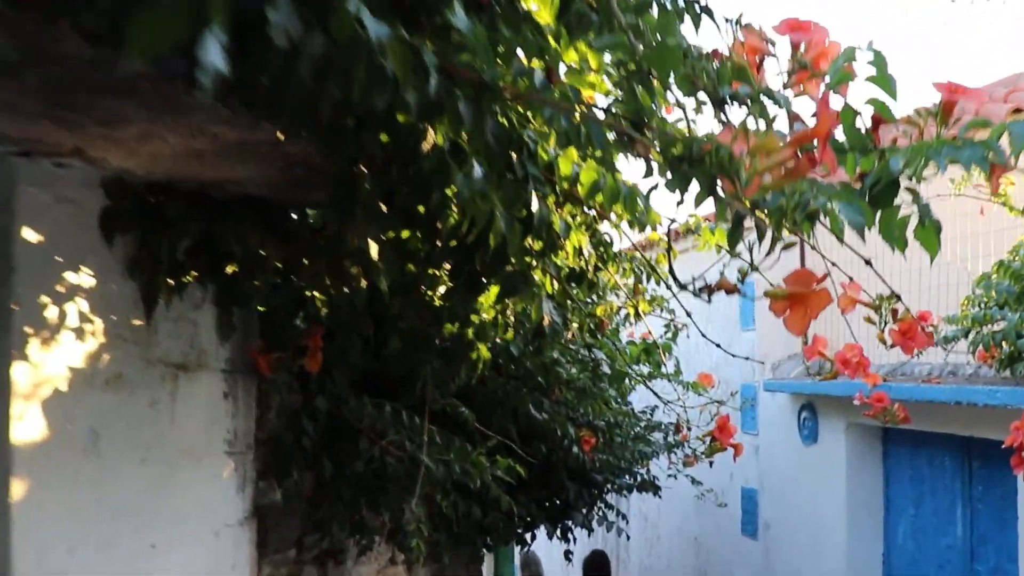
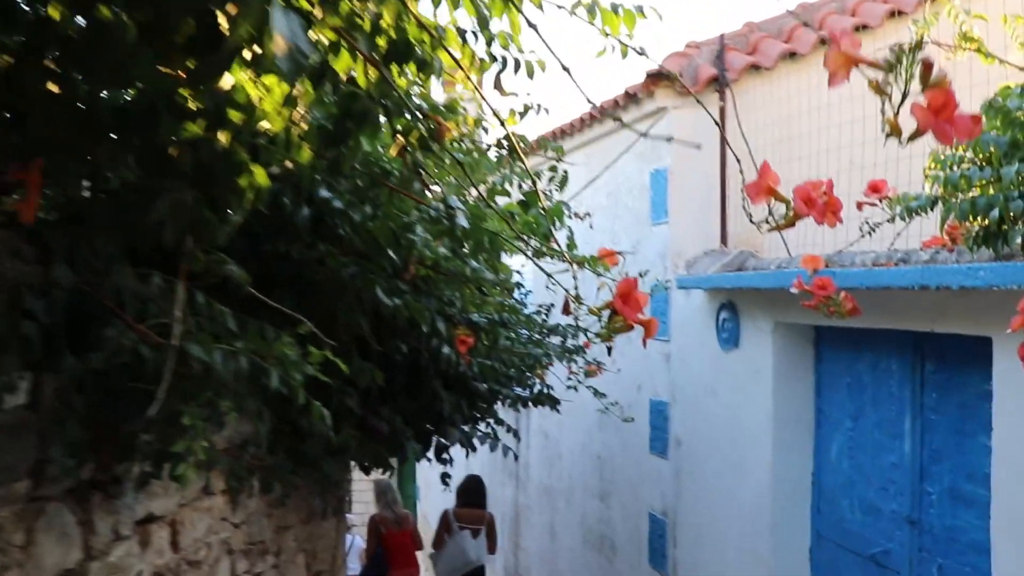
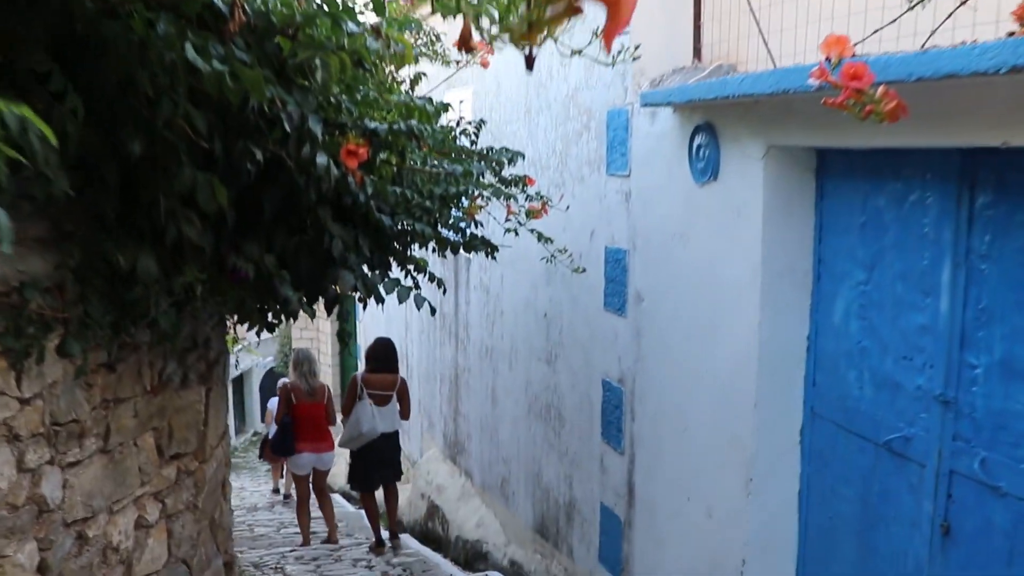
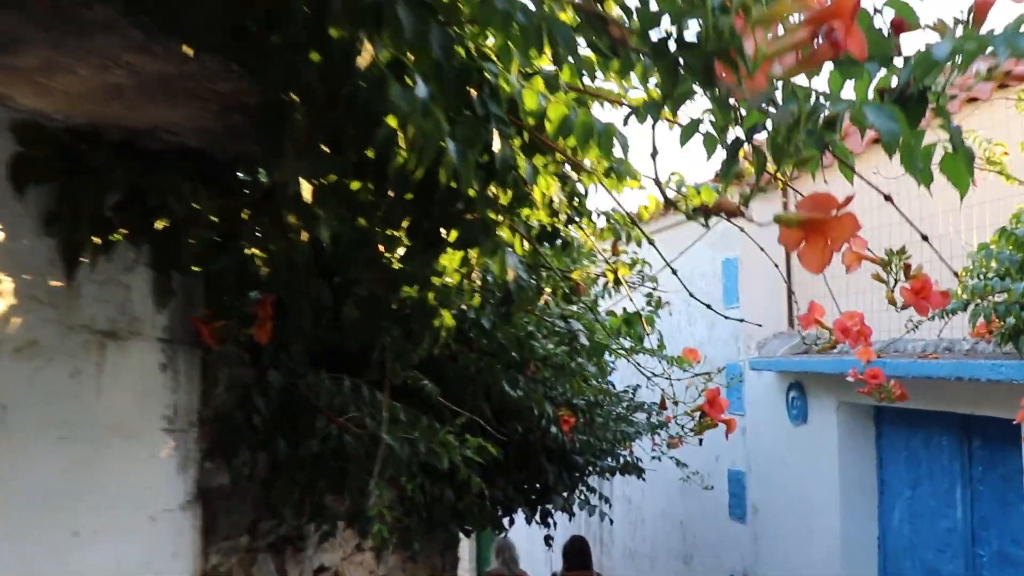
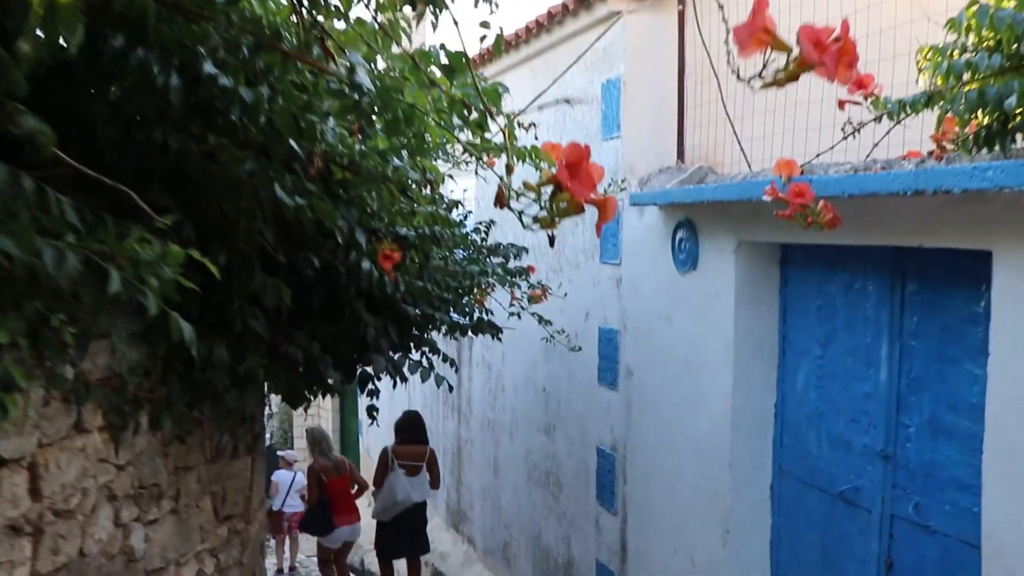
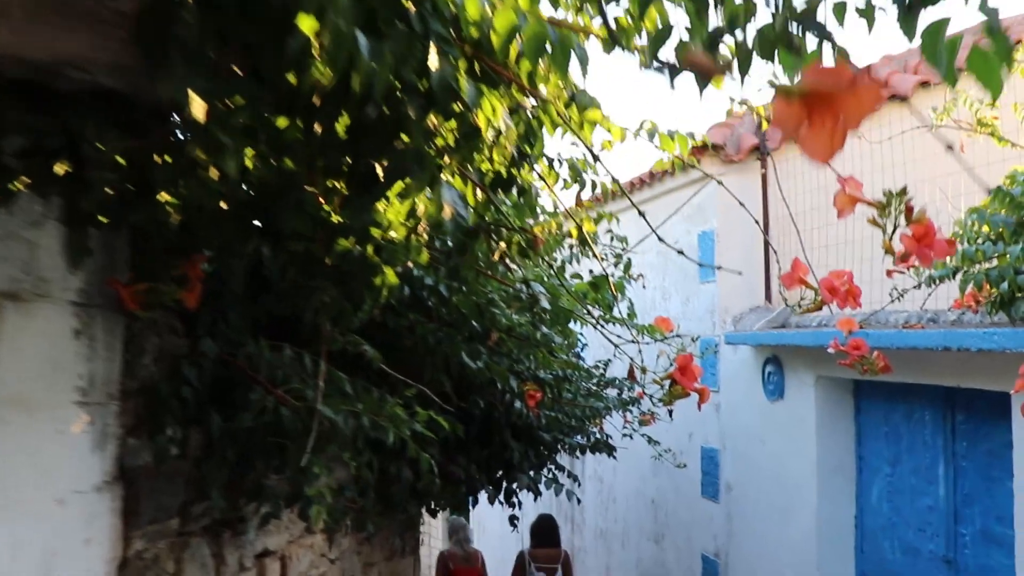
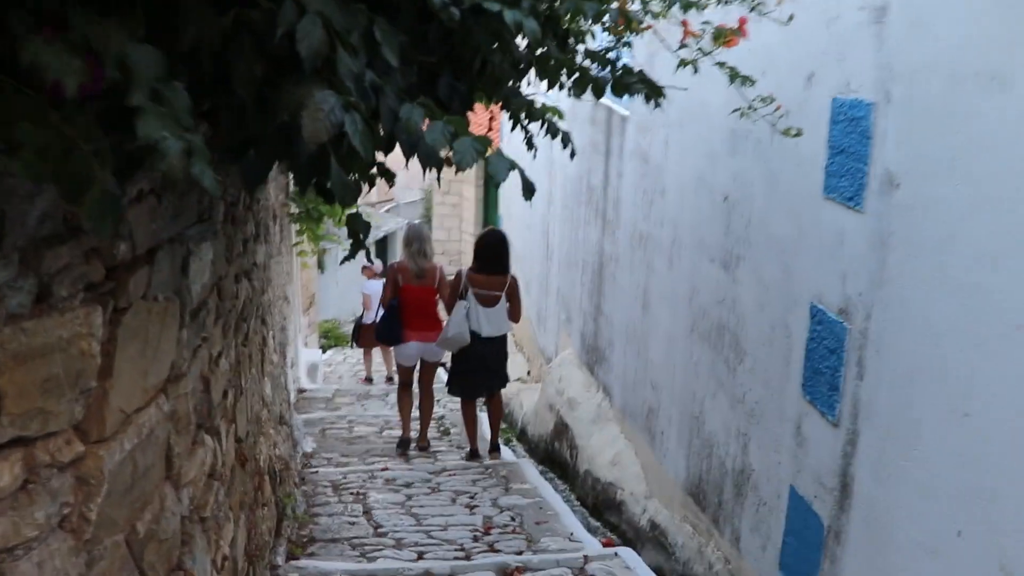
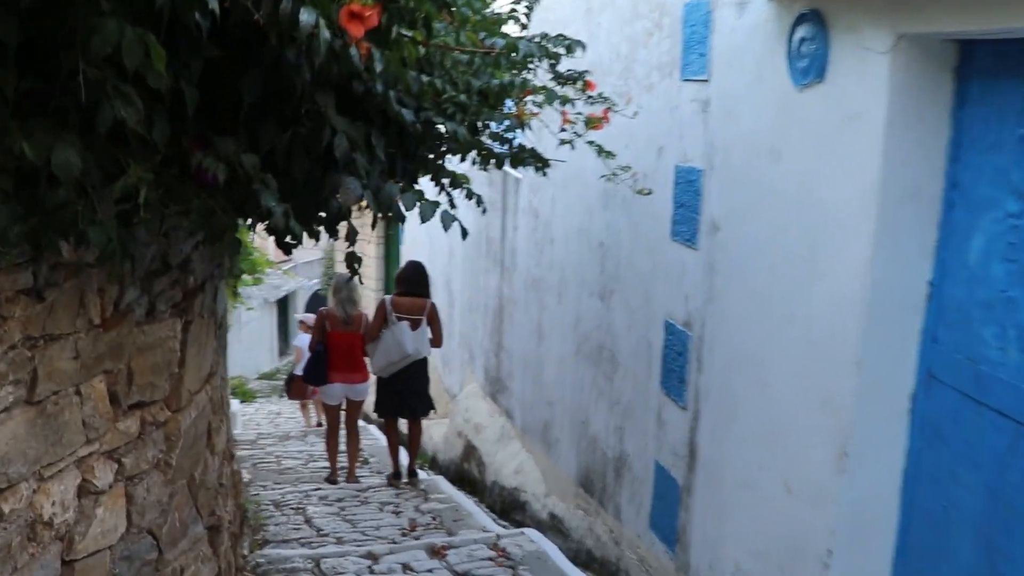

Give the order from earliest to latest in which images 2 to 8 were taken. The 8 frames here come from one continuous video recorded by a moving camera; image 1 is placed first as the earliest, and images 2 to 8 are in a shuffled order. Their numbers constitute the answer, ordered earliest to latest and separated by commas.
4, 6, 2, 5, 3, 8, 7
